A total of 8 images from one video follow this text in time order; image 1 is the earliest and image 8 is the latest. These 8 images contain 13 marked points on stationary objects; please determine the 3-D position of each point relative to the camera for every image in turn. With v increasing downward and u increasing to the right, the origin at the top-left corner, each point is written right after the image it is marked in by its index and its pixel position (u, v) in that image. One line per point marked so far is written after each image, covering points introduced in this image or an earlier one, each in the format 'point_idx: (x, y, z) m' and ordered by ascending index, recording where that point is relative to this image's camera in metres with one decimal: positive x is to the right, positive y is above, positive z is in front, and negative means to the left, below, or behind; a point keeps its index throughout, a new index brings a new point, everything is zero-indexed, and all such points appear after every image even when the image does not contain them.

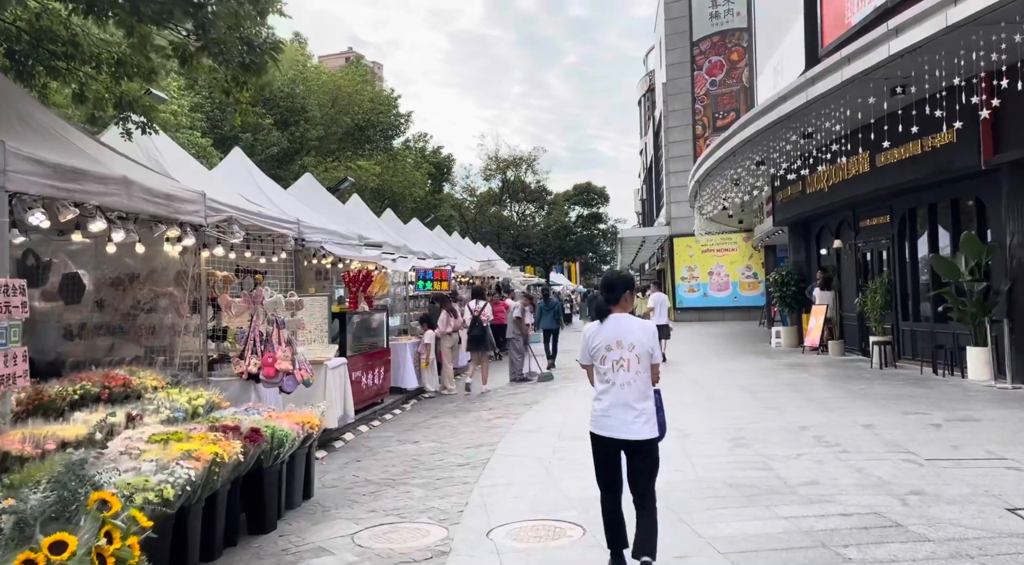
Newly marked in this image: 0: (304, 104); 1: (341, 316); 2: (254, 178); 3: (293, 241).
0: (-4.1, +3.6, +16.1) m
1: (-2.0, -0.4, +9.3) m
2: (-3.1, +1.2, +9.3) m
3: (-2.3, +0.4, +8.4) m
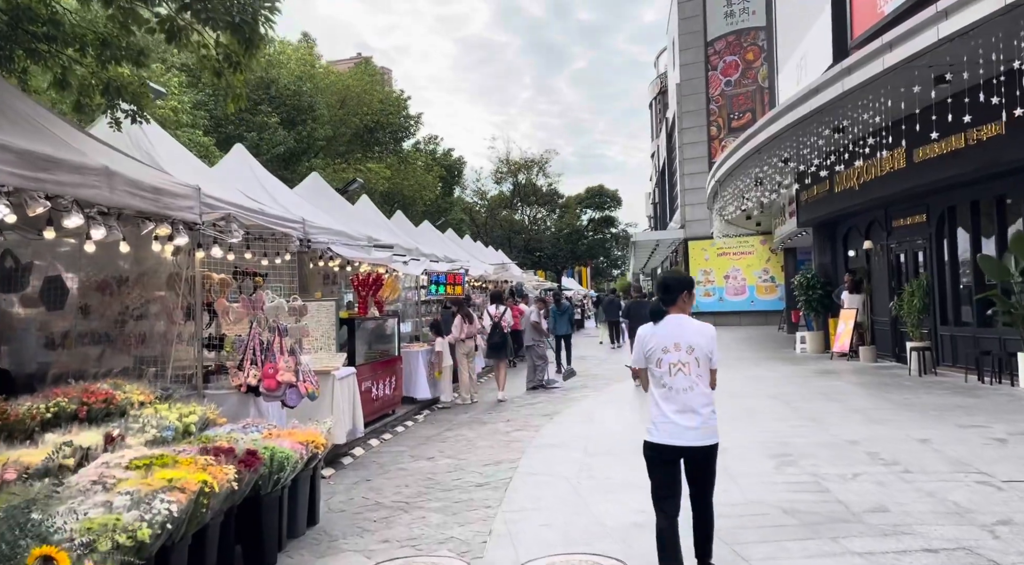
0: (-3.8, +3.5, +15.6) m
1: (-1.8, -0.4, +8.7) m
2: (-2.8, +1.1, +8.8) m
3: (-2.1, +0.4, +7.8) m
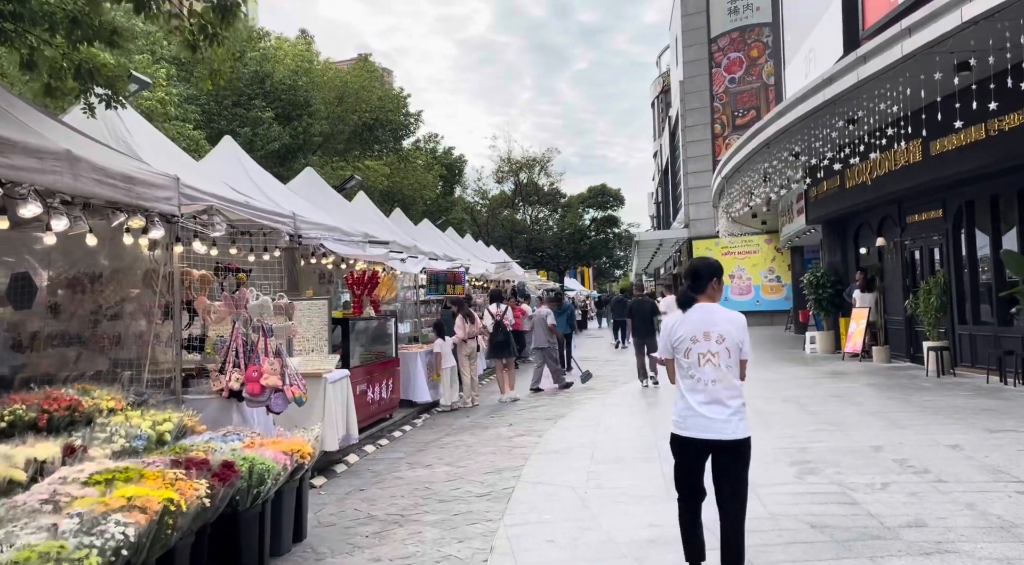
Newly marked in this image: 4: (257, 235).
0: (-3.8, +3.5, +15.2) m
1: (-1.8, -0.4, +8.3) m
2: (-2.8, +1.1, +8.4) m
3: (-2.1, +0.4, +7.4) m
4: (-2.3, +0.4, +7.3) m
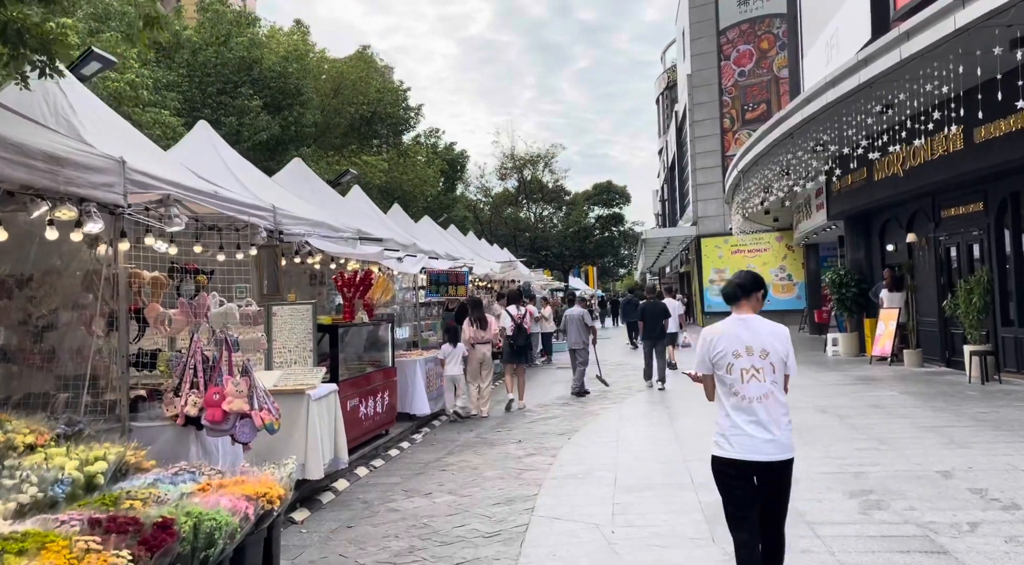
0: (-3.7, +3.5, +14.3) m
1: (-1.7, -0.4, +7.3) m
2: (-2.7, +1.1, +7.4) m
3: (-2.0, +0.4, +6.4) m
4: (-2.3, +0.4, +6.4) m
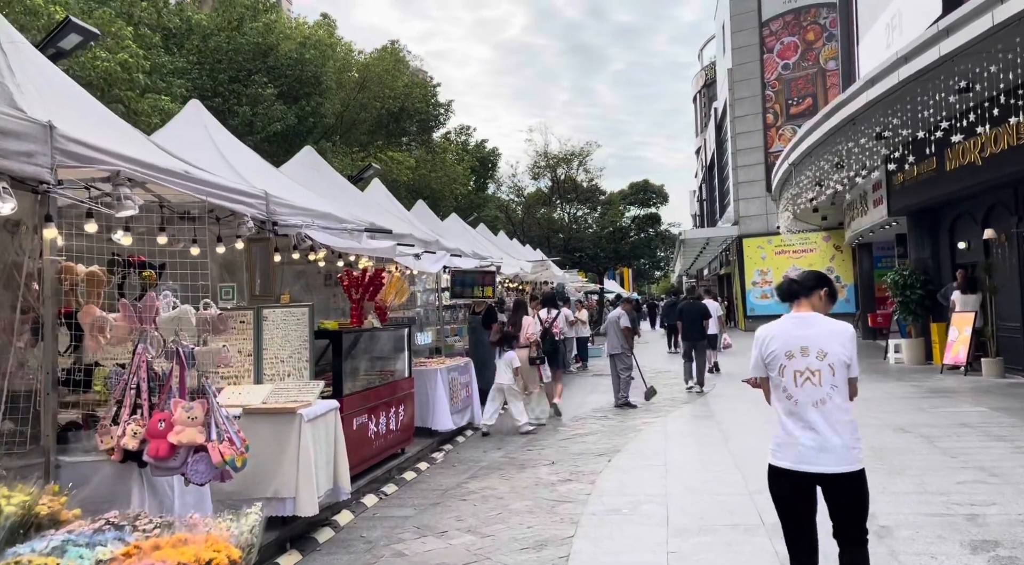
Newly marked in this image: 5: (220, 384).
0: (-3.1, +3.5, +13.4) m
1: (-1.4, -0.4, +6.4) m
2: (-2.5, +1.1, +6.5) m
3: (-1.8, +0.4, +5.5) m
4: (-2.0, +0.4, +5.4) m
5: (-2.1, -0.7, +5.7) m
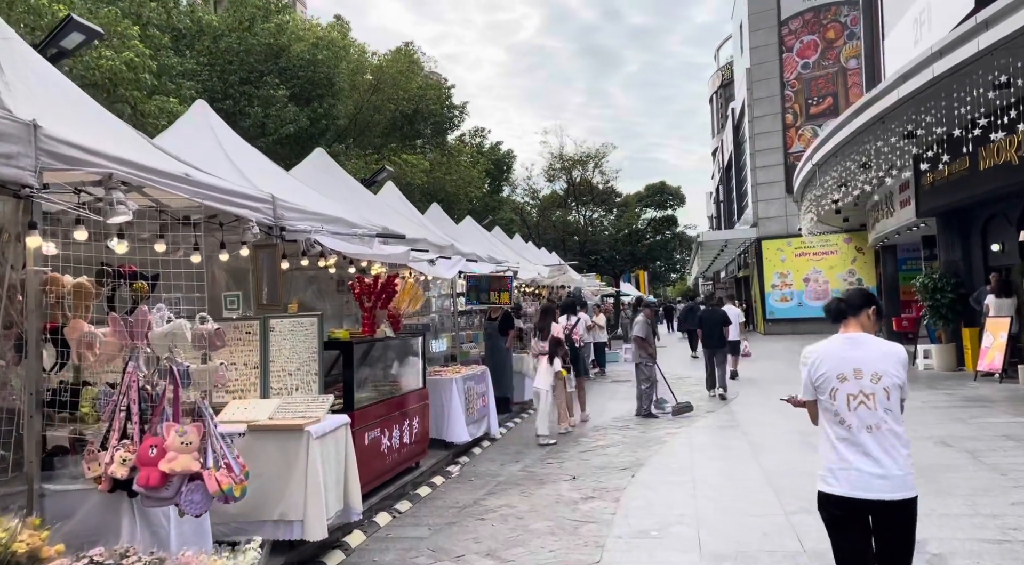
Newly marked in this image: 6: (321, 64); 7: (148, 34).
0: (-2.9, +3.4, +13.1) m
1: (-1.3, -0.5, +6.1) m
2: (-2.3, +1.0, +6.2) m
3: (-1.7, +0.4, +5.2) m
4: (-1.9, +0.4, +5.1) m
5: (-1.9, -0.8, +5.4) m
6: (-3.1, +3.5, +12.8) m
7: (-4.7, +3.2, +10.3) m
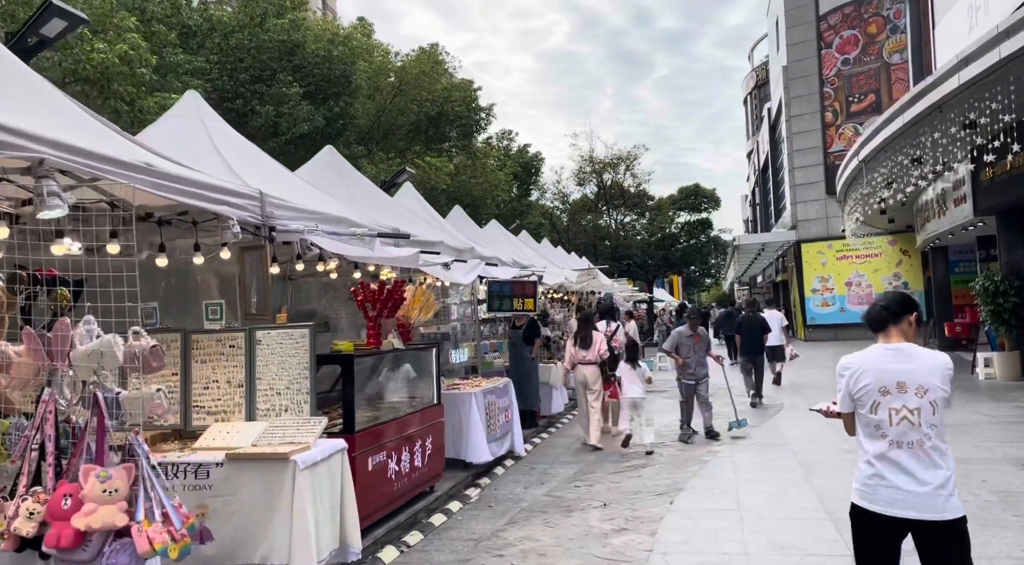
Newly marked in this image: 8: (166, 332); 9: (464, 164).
0: (-2.5, +3.3, +12.5) m
1: (-1.1, -0.5, +5.4) m
2: (-2.2, +1.0, +5.6) m
3: (-1.6, +0.3, +4.6) m
4: (-1.8, +0.3, +4.5) m
5: (-1.8, -0.8, +4.7) m
6: (-2.7, +3.4, +12.3) m
7: (-4.4, +3.1, +9.8) m
8: (-2.1, -0.3, +4.8) m
9: (-1.2, +3.0, +20.1) m
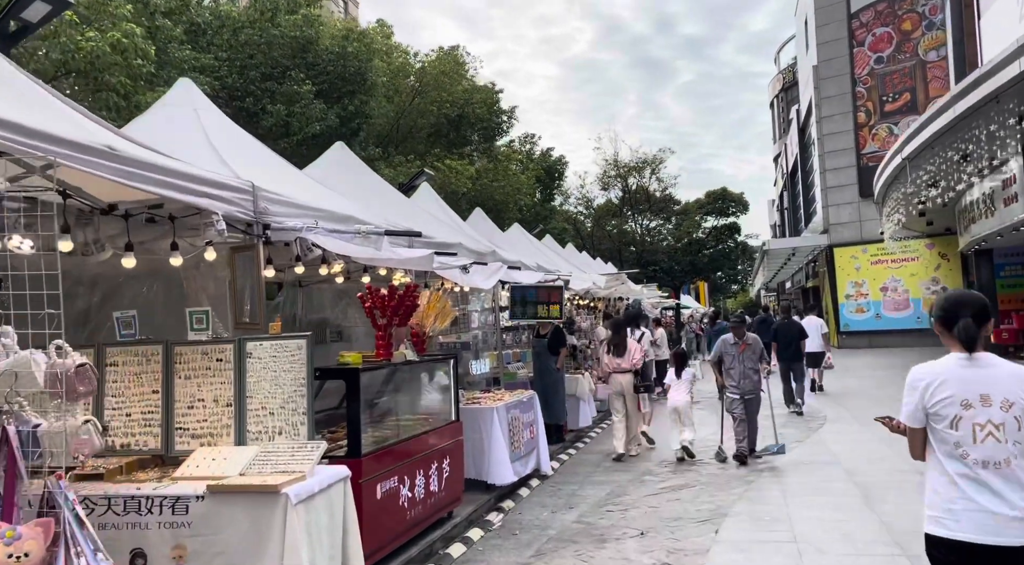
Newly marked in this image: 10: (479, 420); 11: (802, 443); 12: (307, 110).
0: (-2.1, +3.2, +12.0) m
1: (-1.0, -0.5, +4.8) m
2: (-2.0, +1.0, +5.1) m
3: (-1.5, +0.3, +4.0) m
4: (-1.7, +0.3, +3.9) m
5: (-1.7, -0.8, +4.2) m
6: (-2.3, +3.3, +11.8) m
7: (-4.2, +3.0, +9.4) m
8: (-2.0, -0.3, +4.2) m
9: (-0.7, +2.8, +19.5) m
10: (-0.3, -1.2, +7.1) m
11: (+3.4, -1.9, +9.3) m
12: (-2.8, +2.4, +11.0) m
